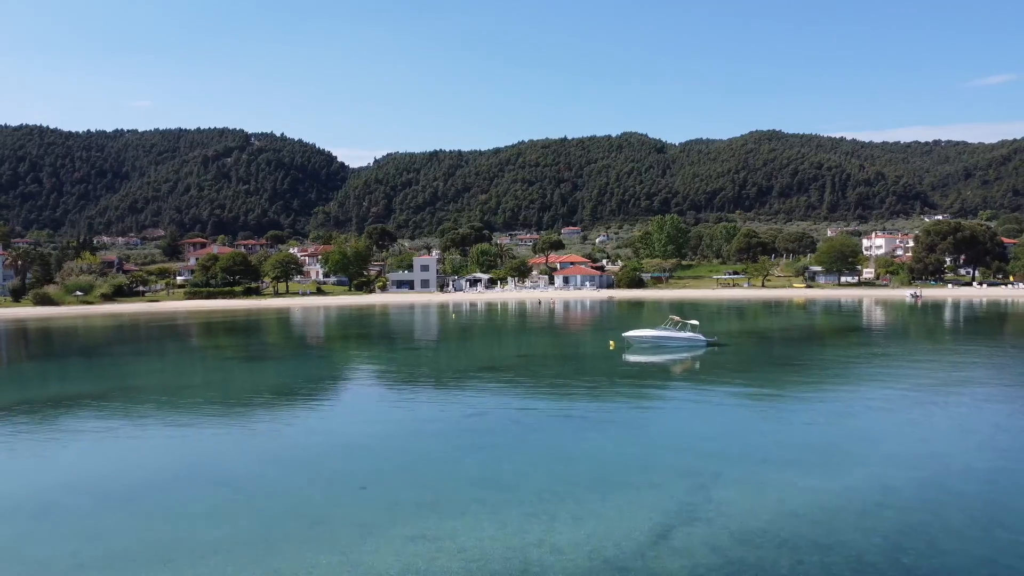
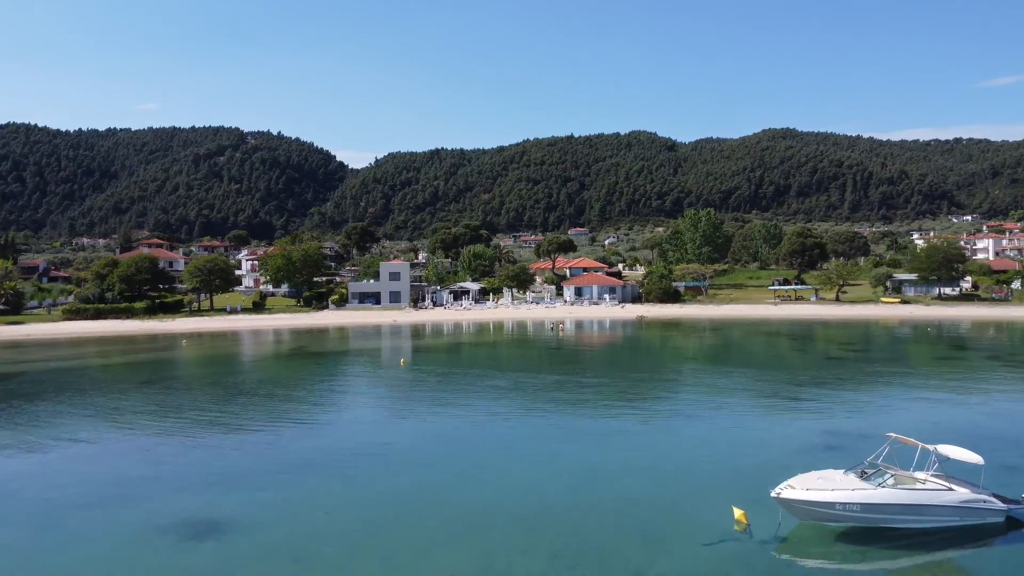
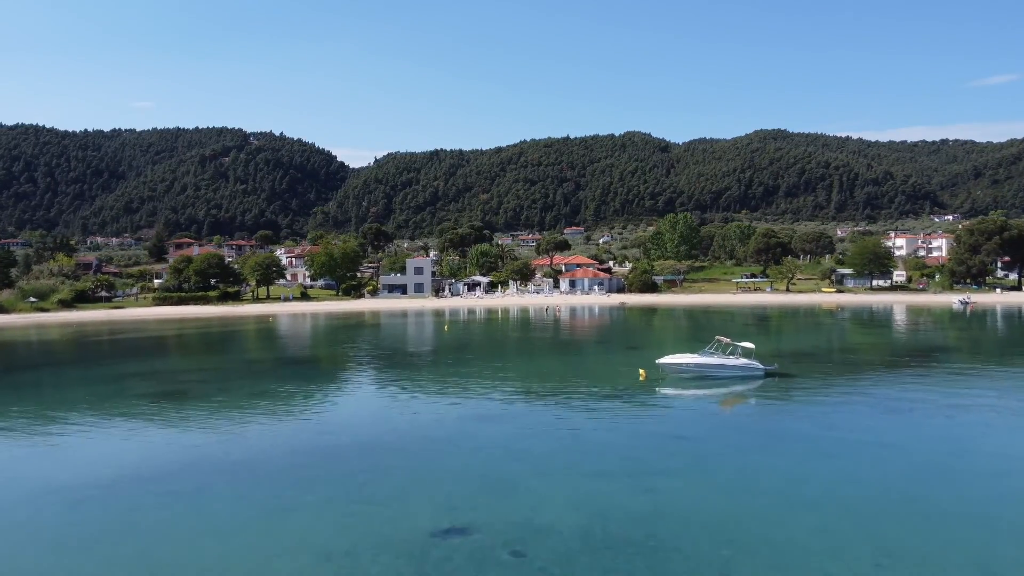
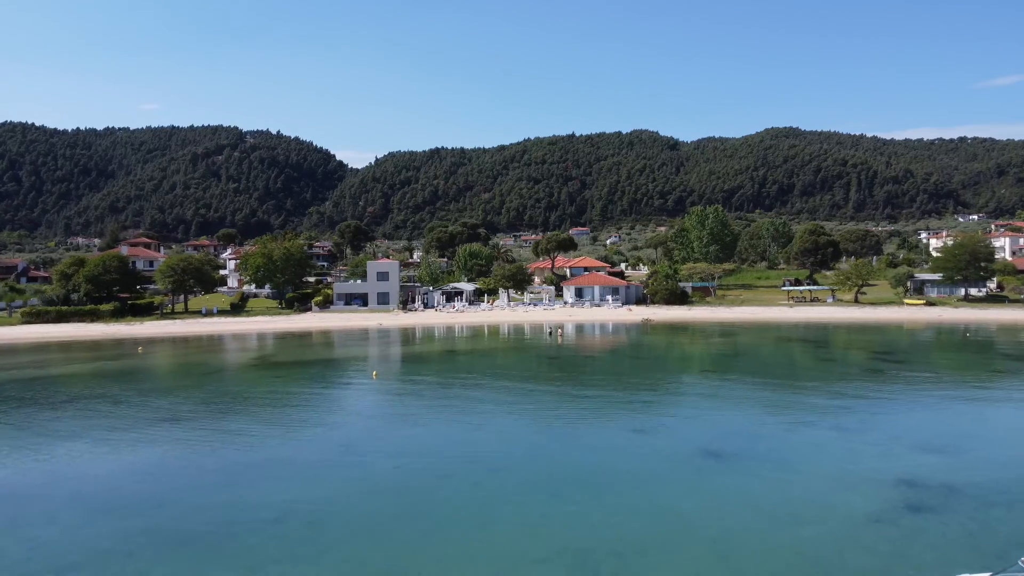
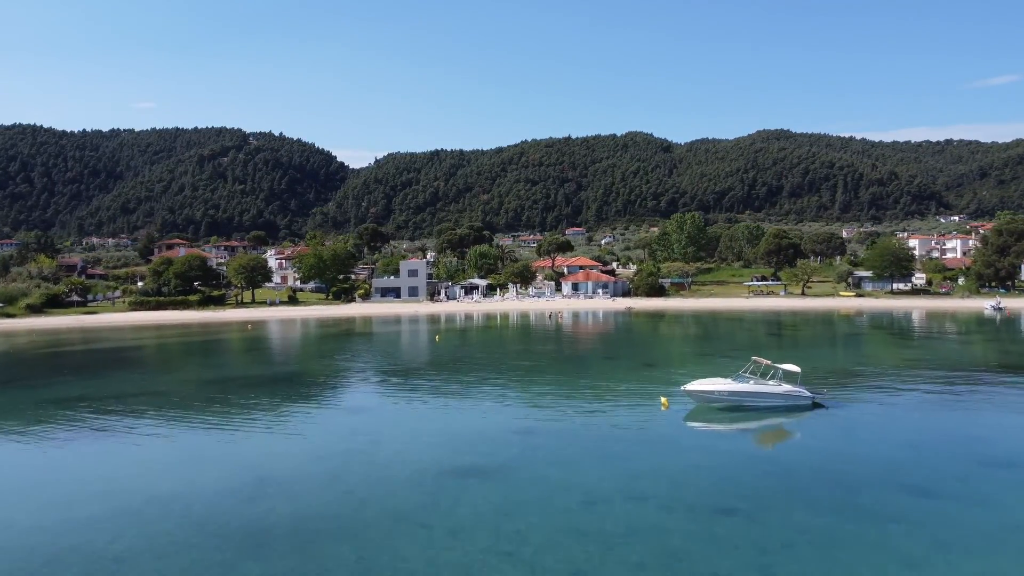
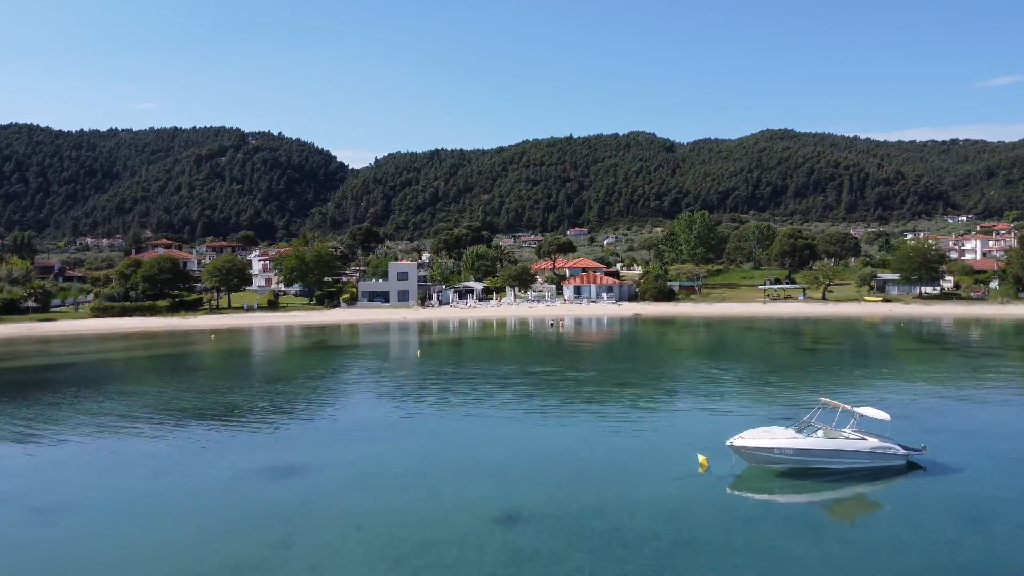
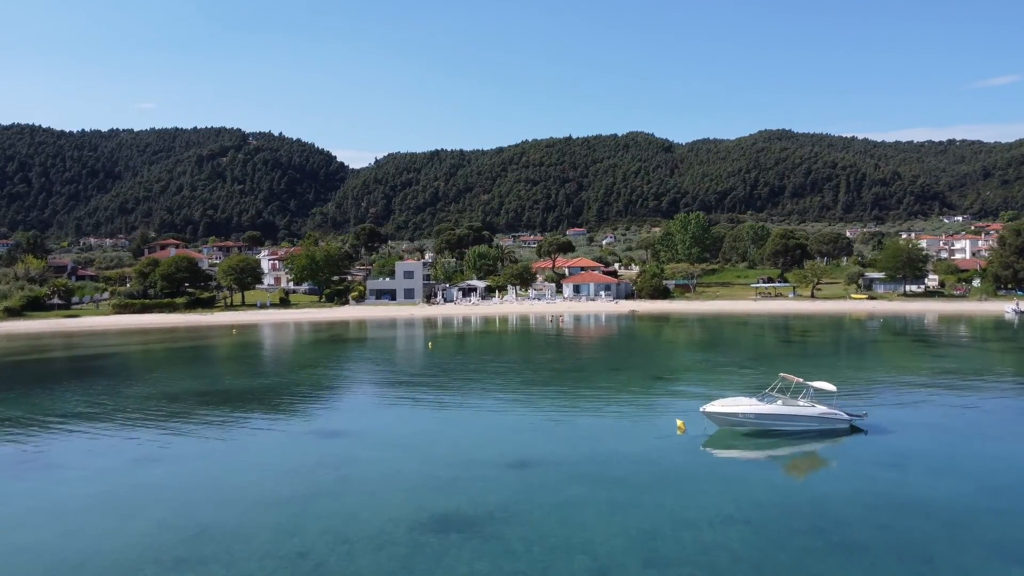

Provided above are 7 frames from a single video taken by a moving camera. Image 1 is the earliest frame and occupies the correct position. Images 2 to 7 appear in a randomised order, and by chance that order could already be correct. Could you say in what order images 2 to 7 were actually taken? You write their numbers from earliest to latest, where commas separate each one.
3, 5, 7, 6, 2, 4
